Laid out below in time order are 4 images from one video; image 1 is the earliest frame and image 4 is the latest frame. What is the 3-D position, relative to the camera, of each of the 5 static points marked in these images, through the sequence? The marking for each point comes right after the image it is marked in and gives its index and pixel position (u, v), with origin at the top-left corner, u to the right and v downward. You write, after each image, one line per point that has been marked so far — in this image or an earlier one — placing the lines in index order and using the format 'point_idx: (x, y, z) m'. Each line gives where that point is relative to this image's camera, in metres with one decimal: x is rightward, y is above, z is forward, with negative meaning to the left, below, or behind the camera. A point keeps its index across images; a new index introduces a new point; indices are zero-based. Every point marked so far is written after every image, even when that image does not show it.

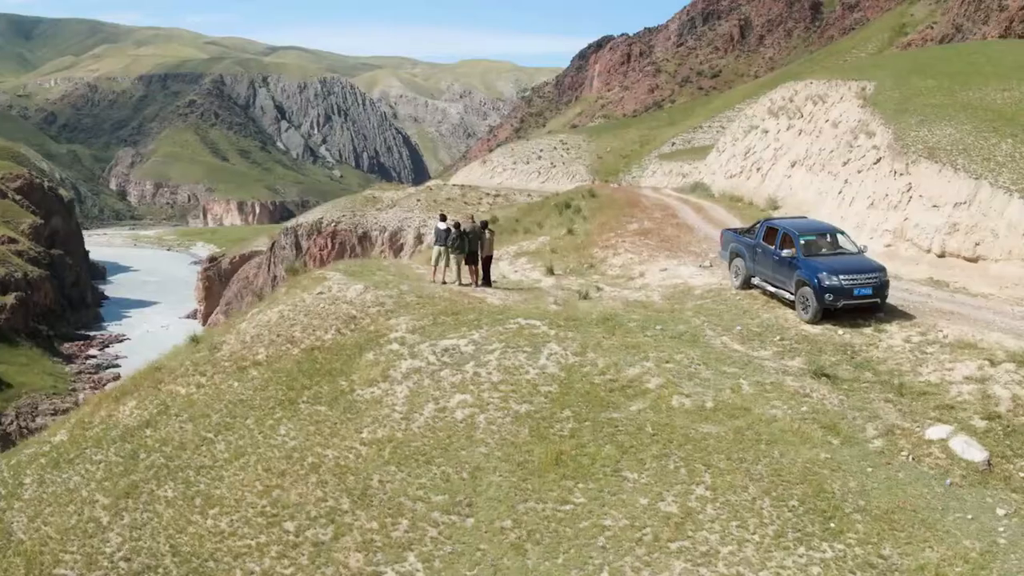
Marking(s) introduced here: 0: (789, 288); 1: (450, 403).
0: (+4.0, 0.0, +17.3) m
1: (-0.8, -1.4, +14.6) m
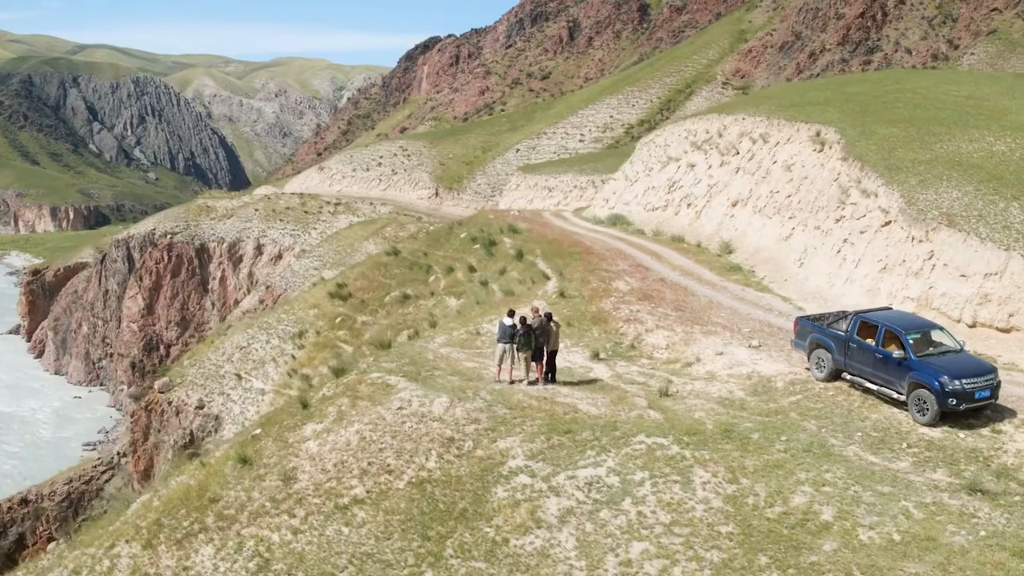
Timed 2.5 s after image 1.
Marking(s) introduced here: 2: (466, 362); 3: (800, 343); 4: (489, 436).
0: (+5.5, -1.4, +17.0) m
1: (+1.3, -3.0, +13.4) m
2: (-0.8, -1.2, +19.7) m
3: (+4.5, -0.9, +18.9) m
4: (-0.3, -2.0, +16.1) m
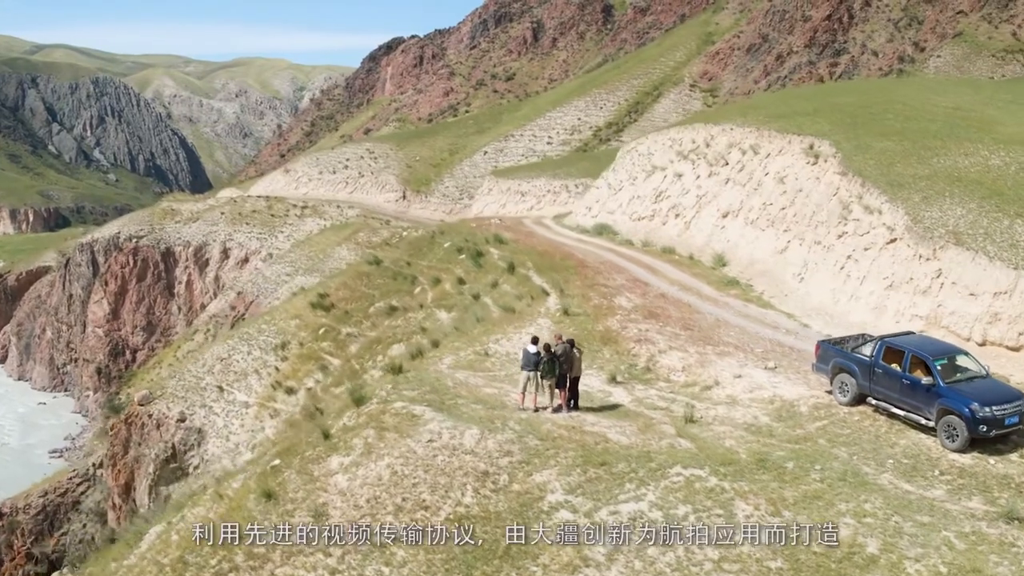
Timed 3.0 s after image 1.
0: (+5.9, -1.8, +17.0) m
1: (+1.9, -3.4, +13.3) m
2: (-0.5, -1.6, +19.5) m
3: (+4.9, -1.2, +18.9) m
4: (+0.1, -2.4, +15.9) m
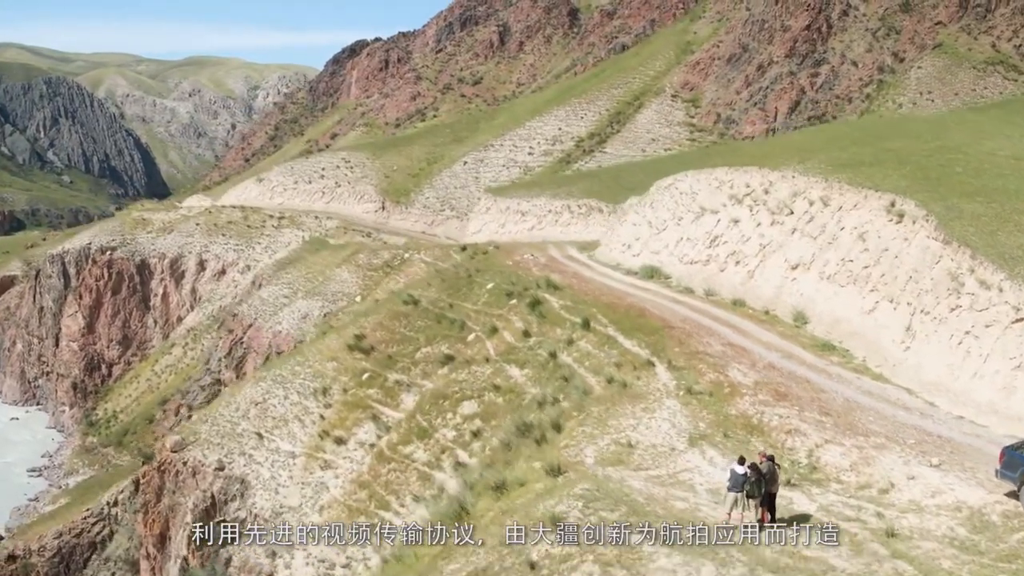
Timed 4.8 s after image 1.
0: (+9.1, -3.5, +17.3) m
1: (+5.4, -5.3, +13.4) m
2: (+2.5, -3.4, +19.3) m
3: (+7.9, -2.9, +19.1) m
4: (+3.4, -4.3, +15.8) m
